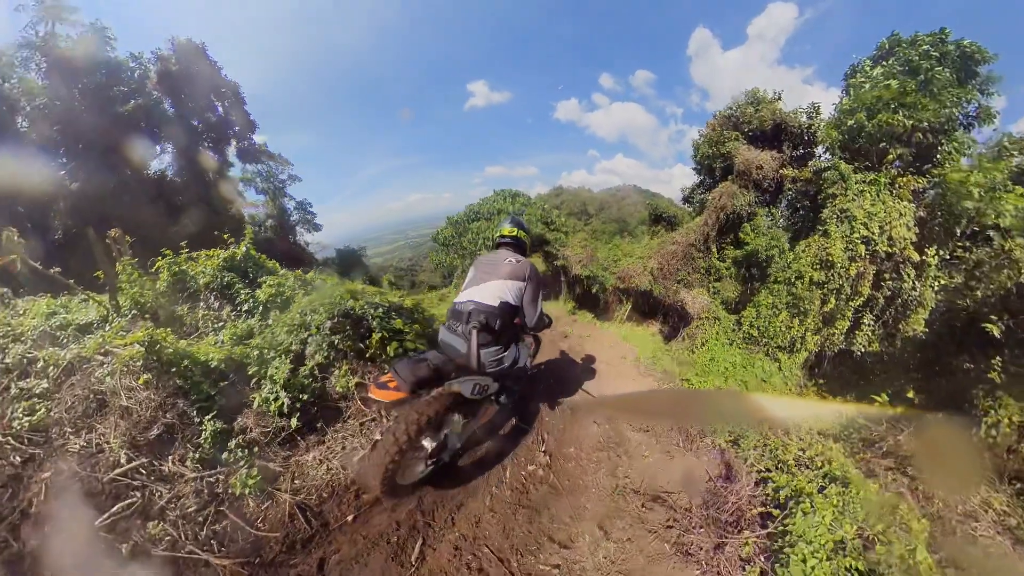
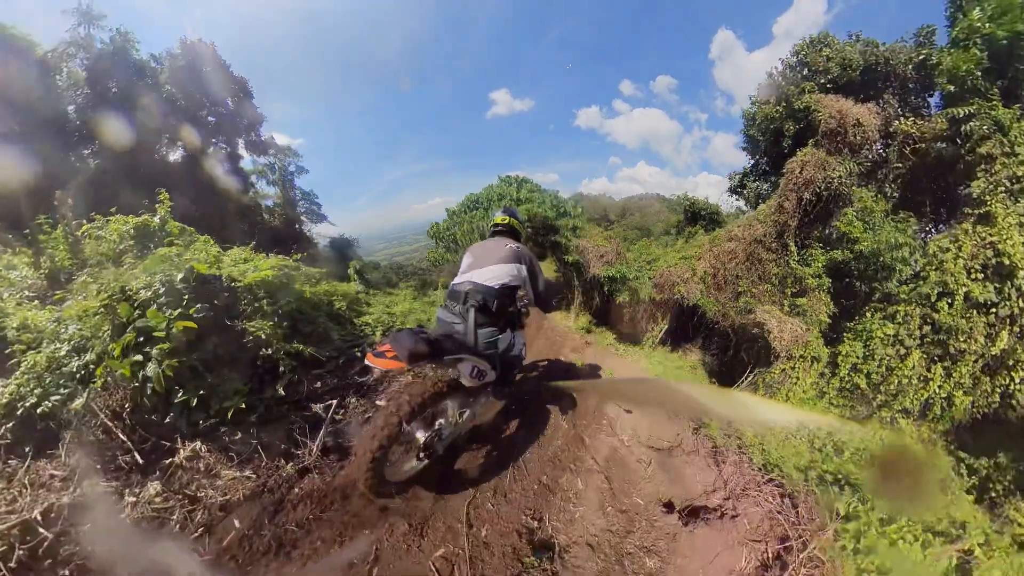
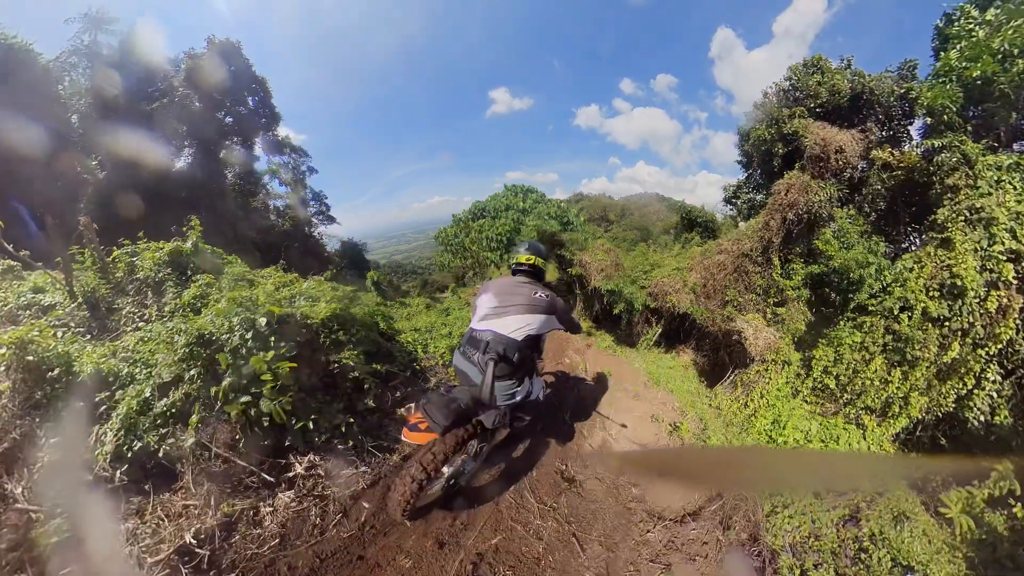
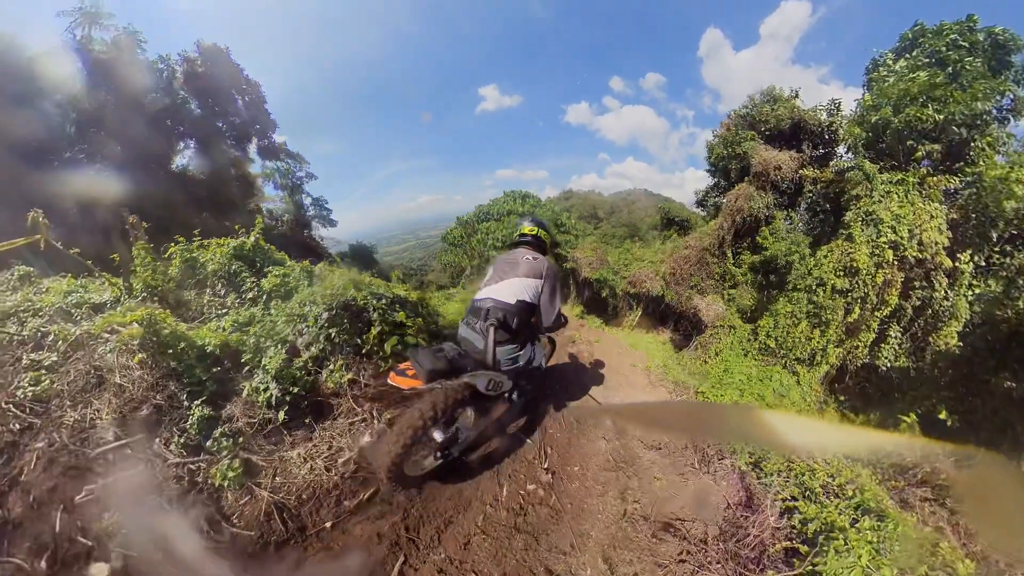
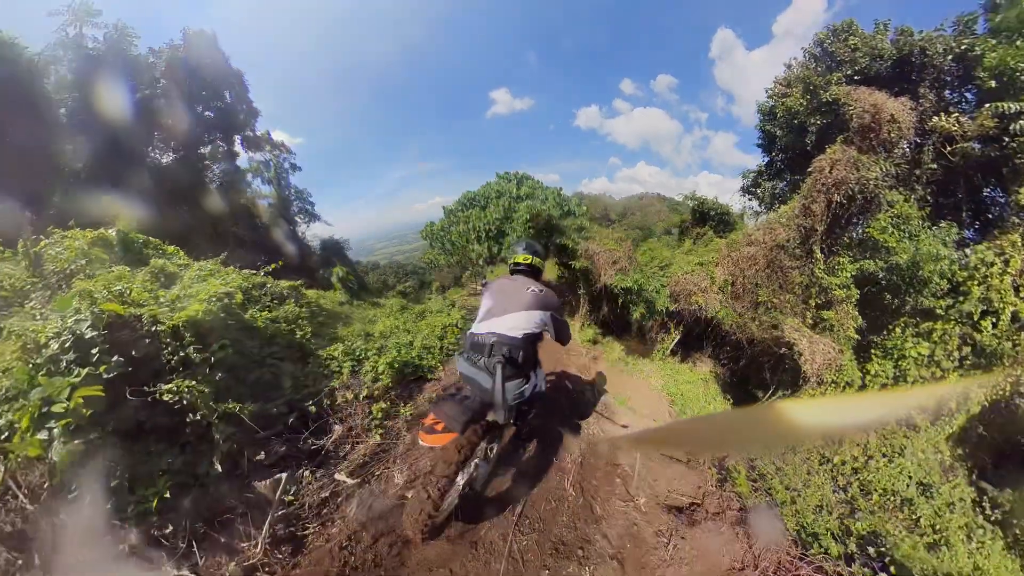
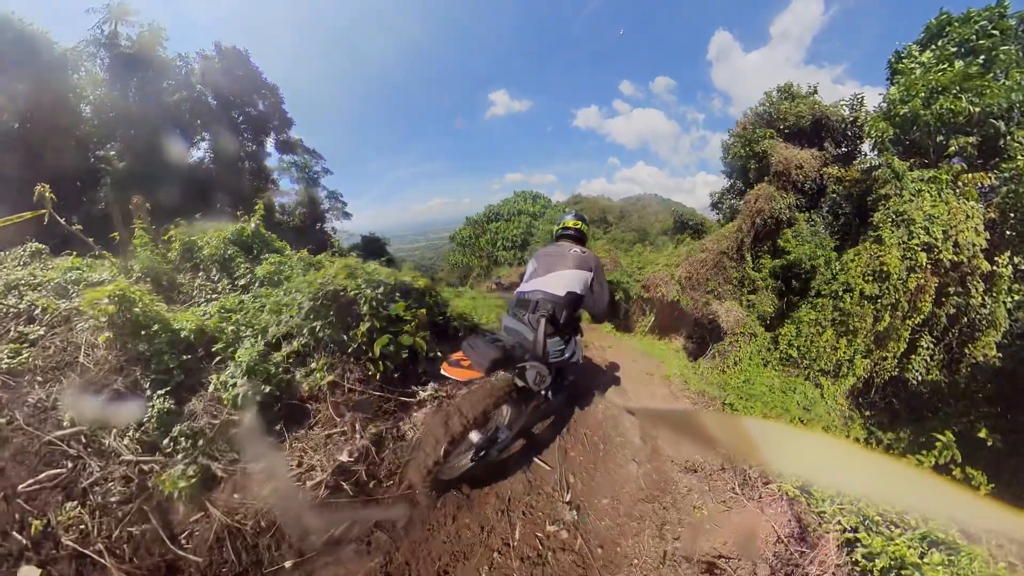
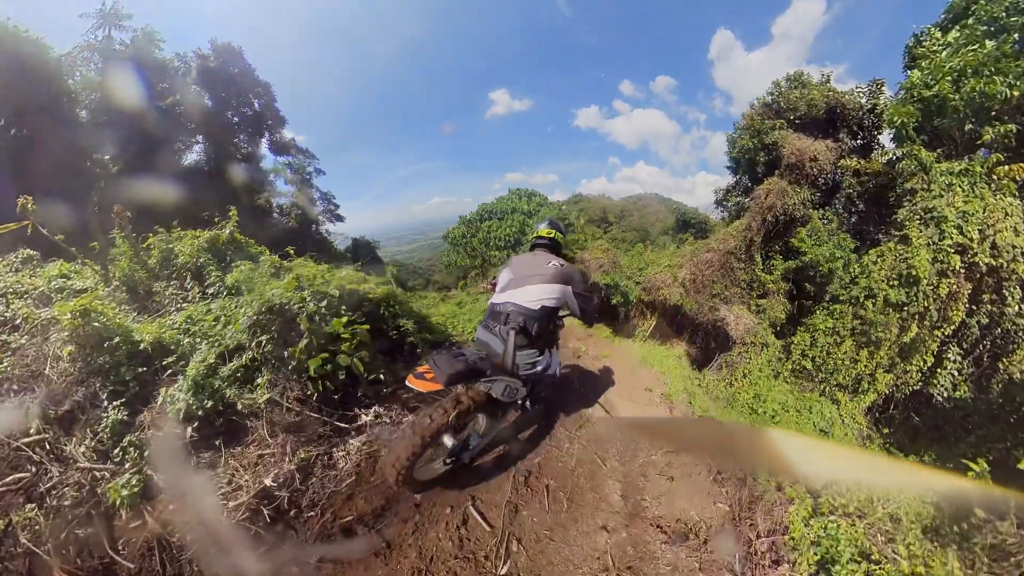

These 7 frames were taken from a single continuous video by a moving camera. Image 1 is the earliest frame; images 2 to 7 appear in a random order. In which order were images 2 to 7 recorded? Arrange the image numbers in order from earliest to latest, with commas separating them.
4, 6, 7, 3, 2, 5
